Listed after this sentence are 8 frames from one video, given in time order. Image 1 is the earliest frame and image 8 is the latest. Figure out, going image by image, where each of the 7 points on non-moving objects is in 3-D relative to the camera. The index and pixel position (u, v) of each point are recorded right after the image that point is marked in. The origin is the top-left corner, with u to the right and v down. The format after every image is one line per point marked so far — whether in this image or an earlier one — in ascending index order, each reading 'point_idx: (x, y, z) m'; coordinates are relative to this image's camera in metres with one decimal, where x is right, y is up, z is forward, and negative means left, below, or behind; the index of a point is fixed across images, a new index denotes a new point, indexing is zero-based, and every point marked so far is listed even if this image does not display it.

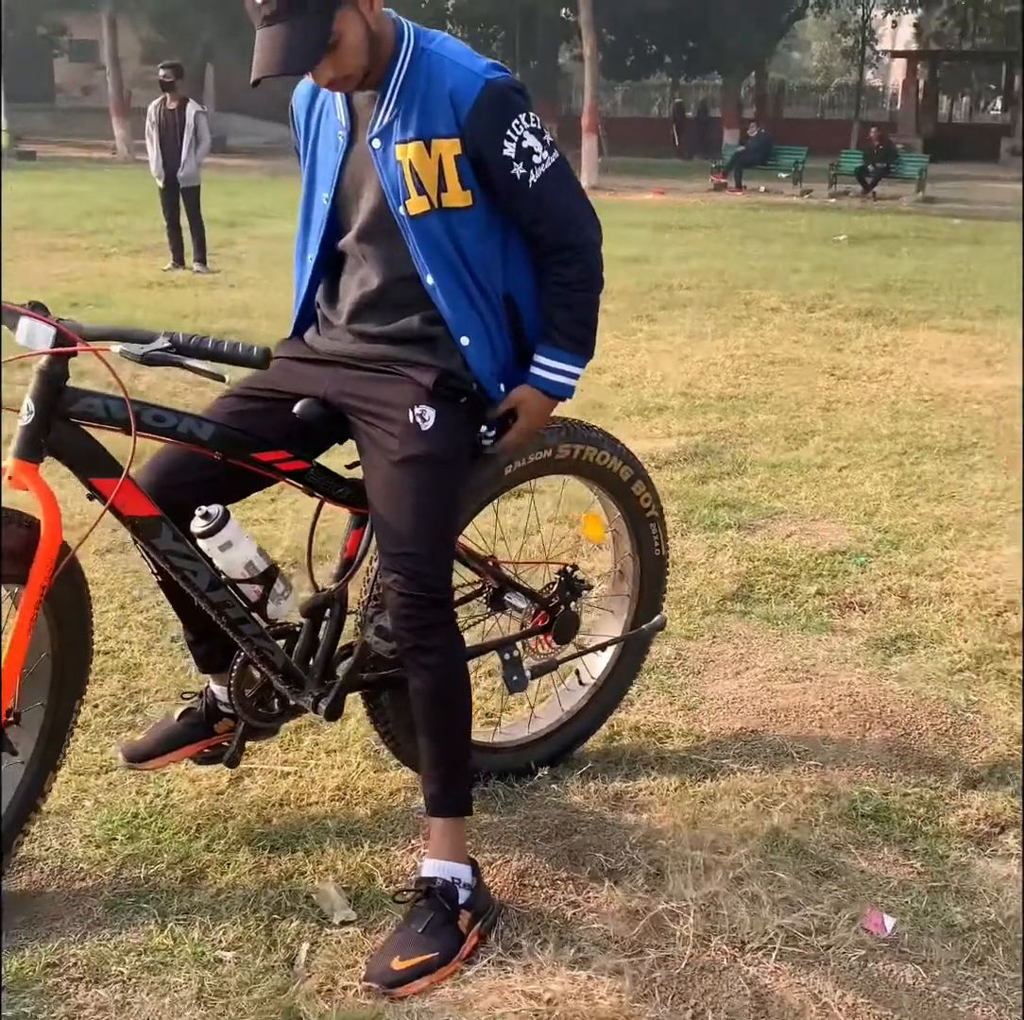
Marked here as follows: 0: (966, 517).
0: (+1.3, 0.0, +4.0) m
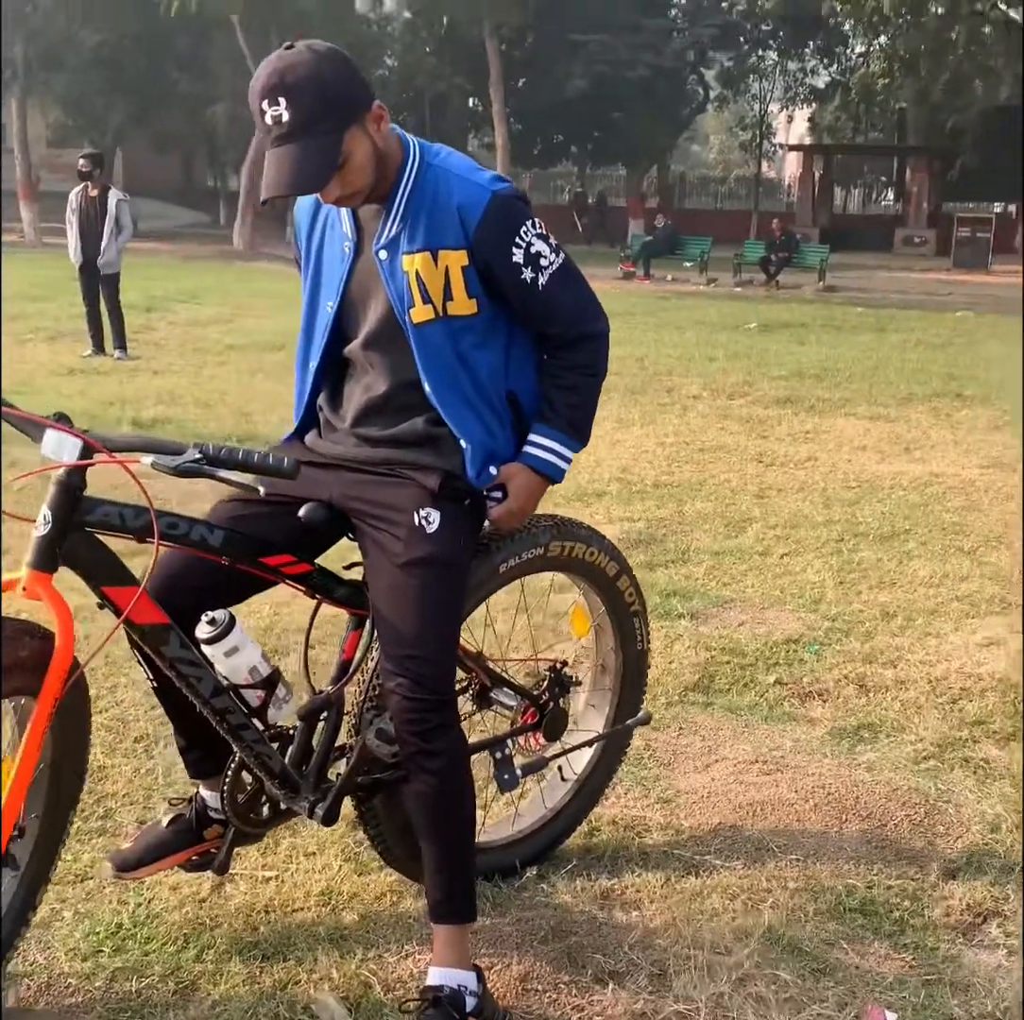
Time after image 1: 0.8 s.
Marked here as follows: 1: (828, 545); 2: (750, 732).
0: (+1.2, -0.3, +4.1) m
1: (+1.1, -0.1, +4.9) m
2: (+0.5, -0.5, +3.1) m
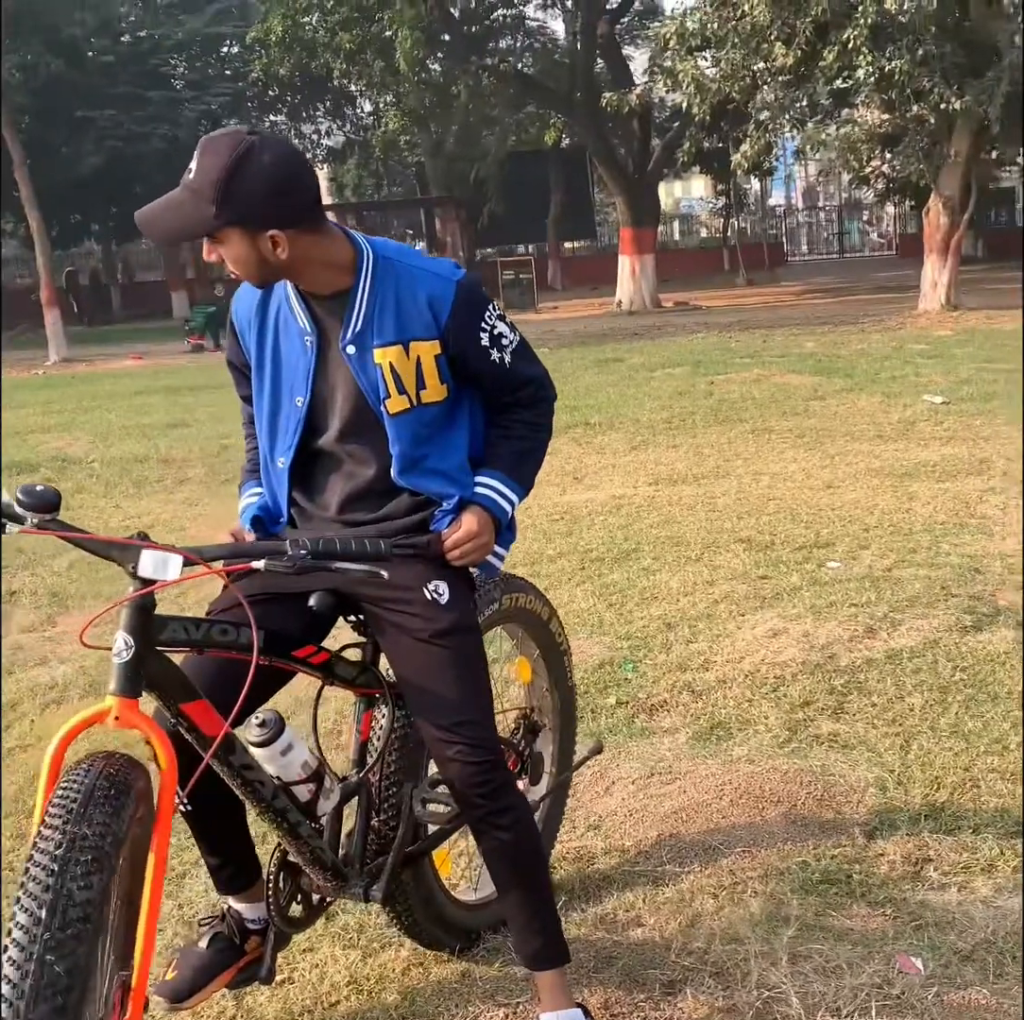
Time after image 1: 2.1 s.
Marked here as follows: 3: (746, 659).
0: (+0.5, -0.3, +4.5) m
1: (+0.2, -0.2, +5.2) m
2: (+0.3, -0.6, +3.3) m
3: (+0.6, -0.4, +3.9) m
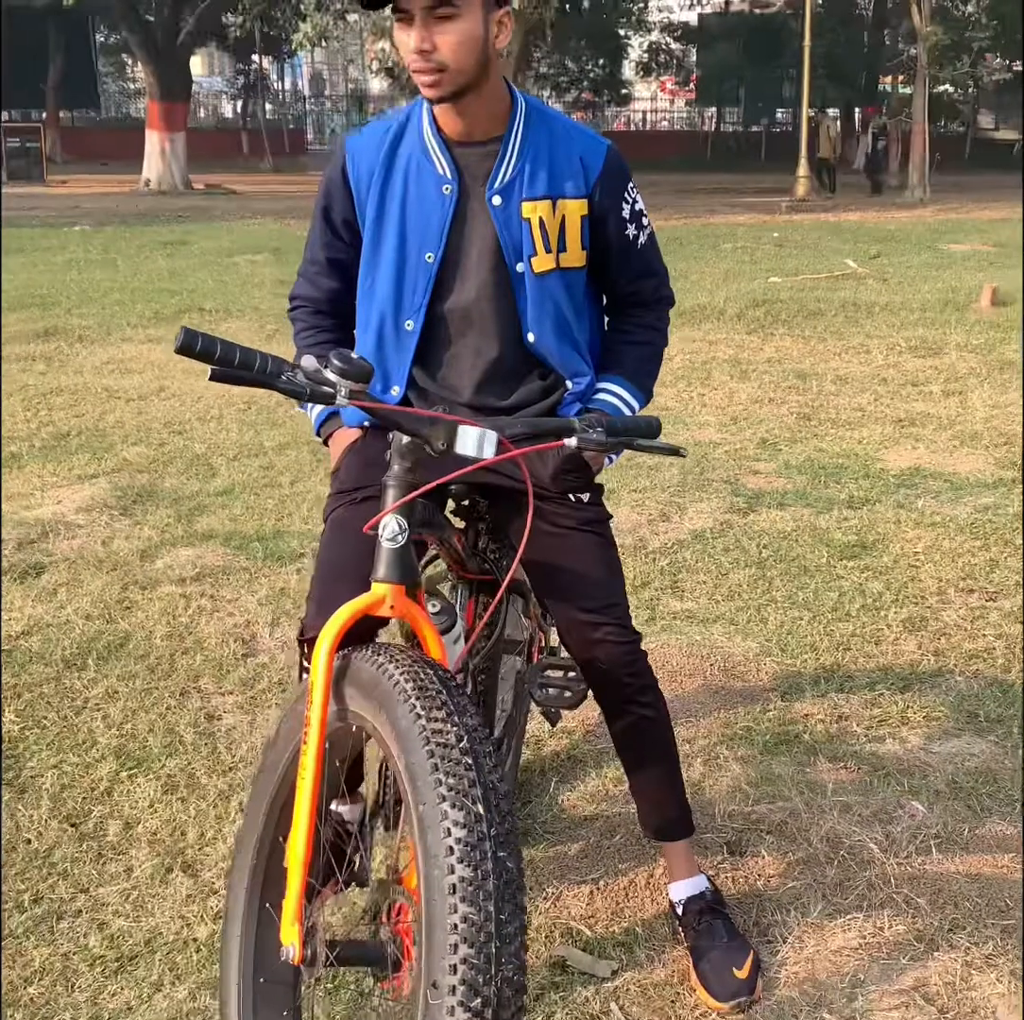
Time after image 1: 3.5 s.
0: (-0.2, 0.0, +4.5) m
1: (-0.7, +0.2, +5.1) m
2: (0.0, -0.3, +3.3) m
3: (+0.1, -0.1, +4.0) m
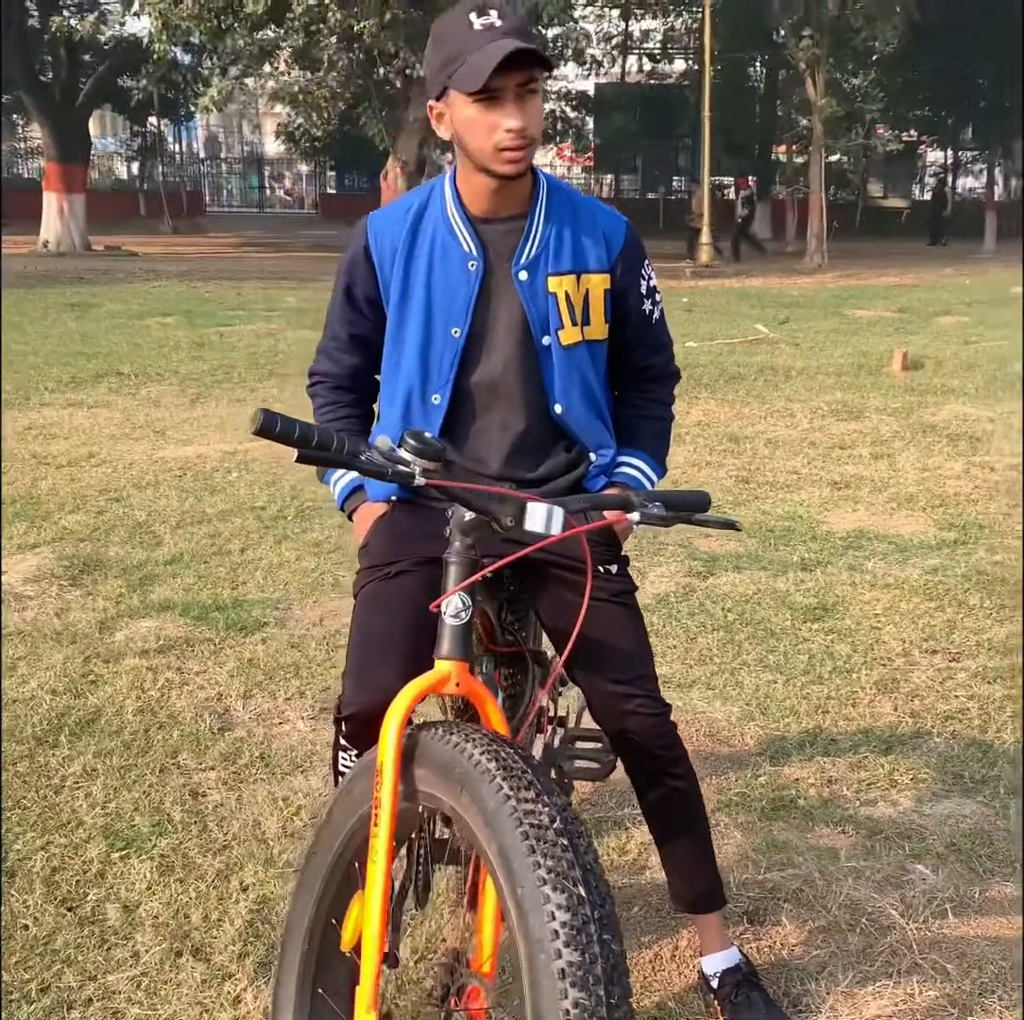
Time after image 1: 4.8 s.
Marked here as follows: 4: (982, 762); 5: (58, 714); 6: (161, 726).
0: (-0.3, -0.2, +4.5) m
1: (-0.9, -0.1, +5.1) m
2: (-0.1, -0.5, +3.3) m
3: (0.0, -0.3, +4.0) m
4: (+1.0, -0.5, +3.0) m
5: (-1.1, -0.5, +3.3) m
6: (-0.8, -0.5, +3.2) m
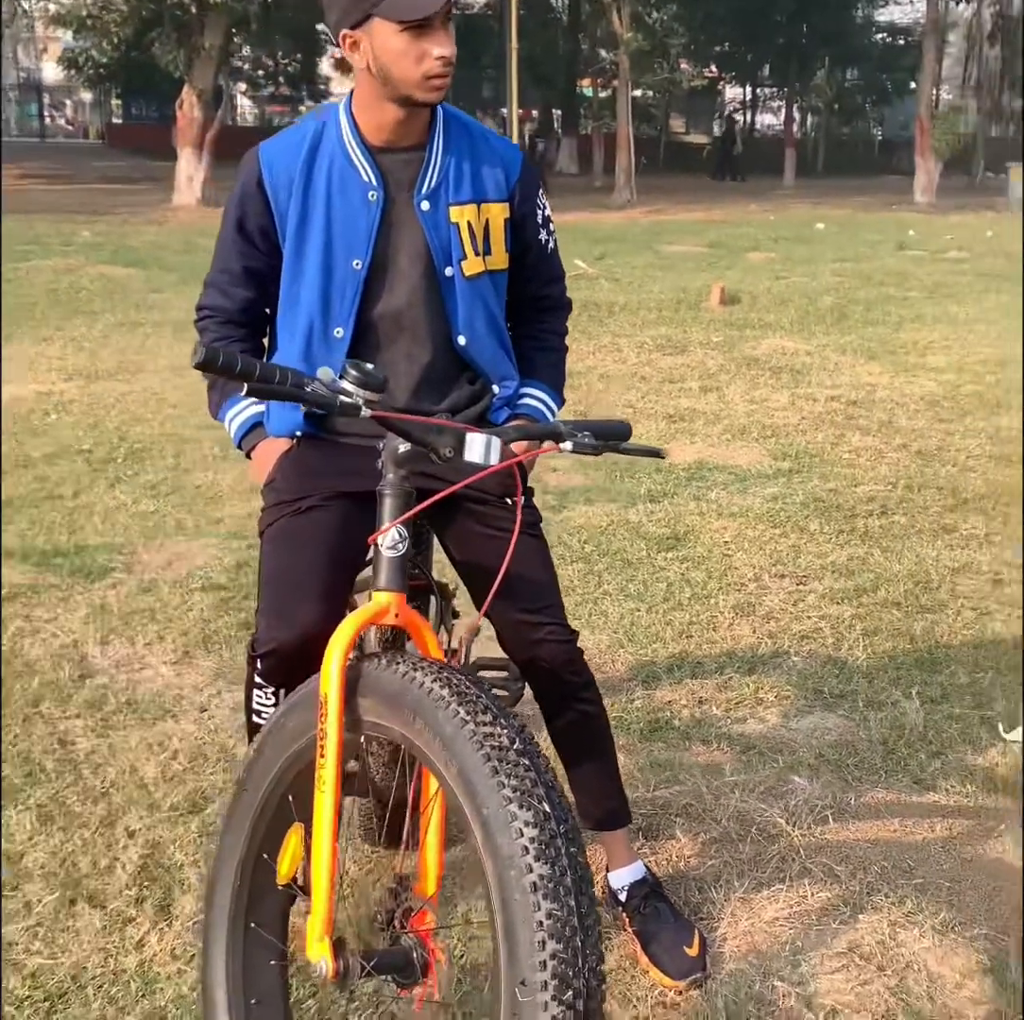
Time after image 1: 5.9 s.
0: (-0.8, 0.0, +4.5) m
1: (-1.4, +0.1, +4.9) m
2: (-0.4, -0.3, +3.3) m
3: (-0.4, -0.1, +4.0) m
4: (+0.7, -0.4, +3.1) m
5: (-1.3, -0.4, +3.2) m
6: (-1.1, -0.4, +3.2) m
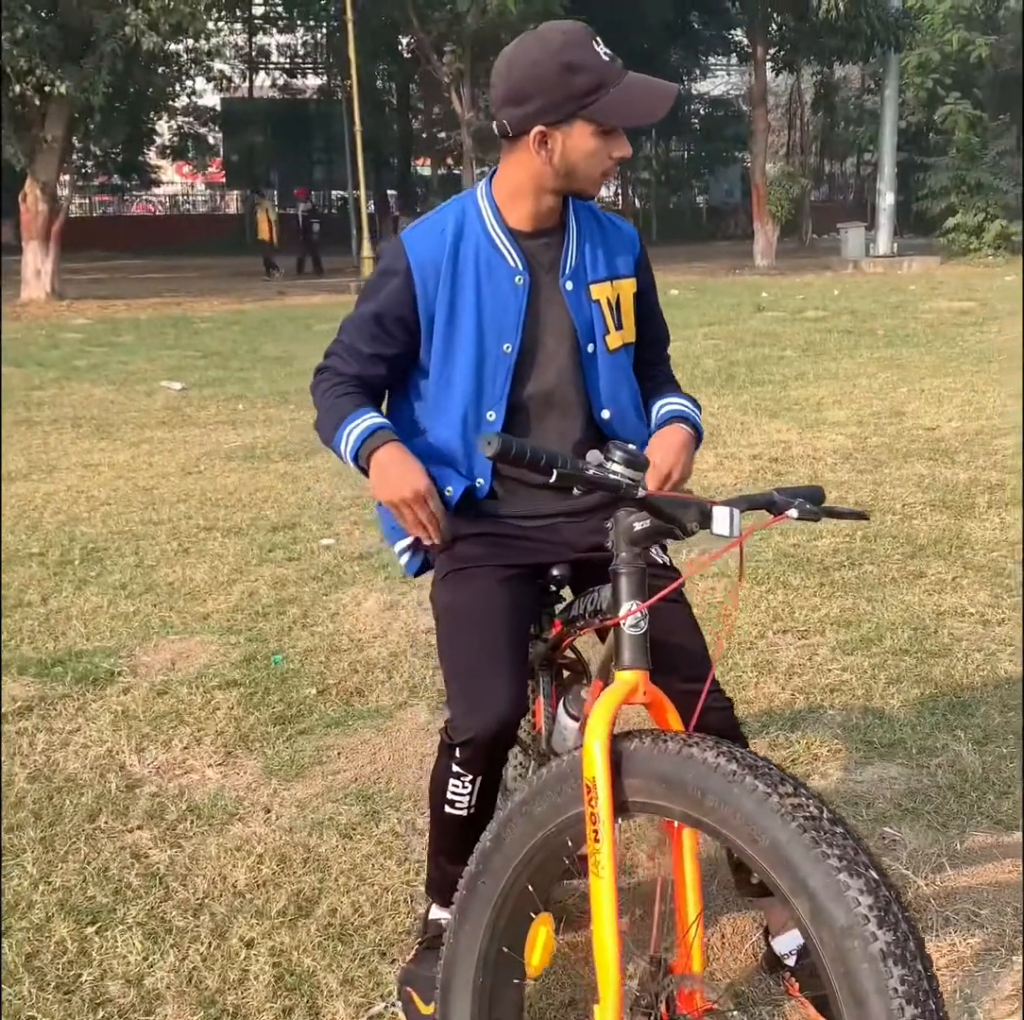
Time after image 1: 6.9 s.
0: (-0.8, -0.3, +4.4) m
1: (-1.5, -0.2, +4.8) m
2: (-0.3, -0.5, +3.3) m
3: (-0.3, -0.3, +4.0) m
4: (+0.8, -0.5, +3.2) m
5: (-1.2, -0.6, +3.0) m
6: (-1.0, -0.6, +3.0) m
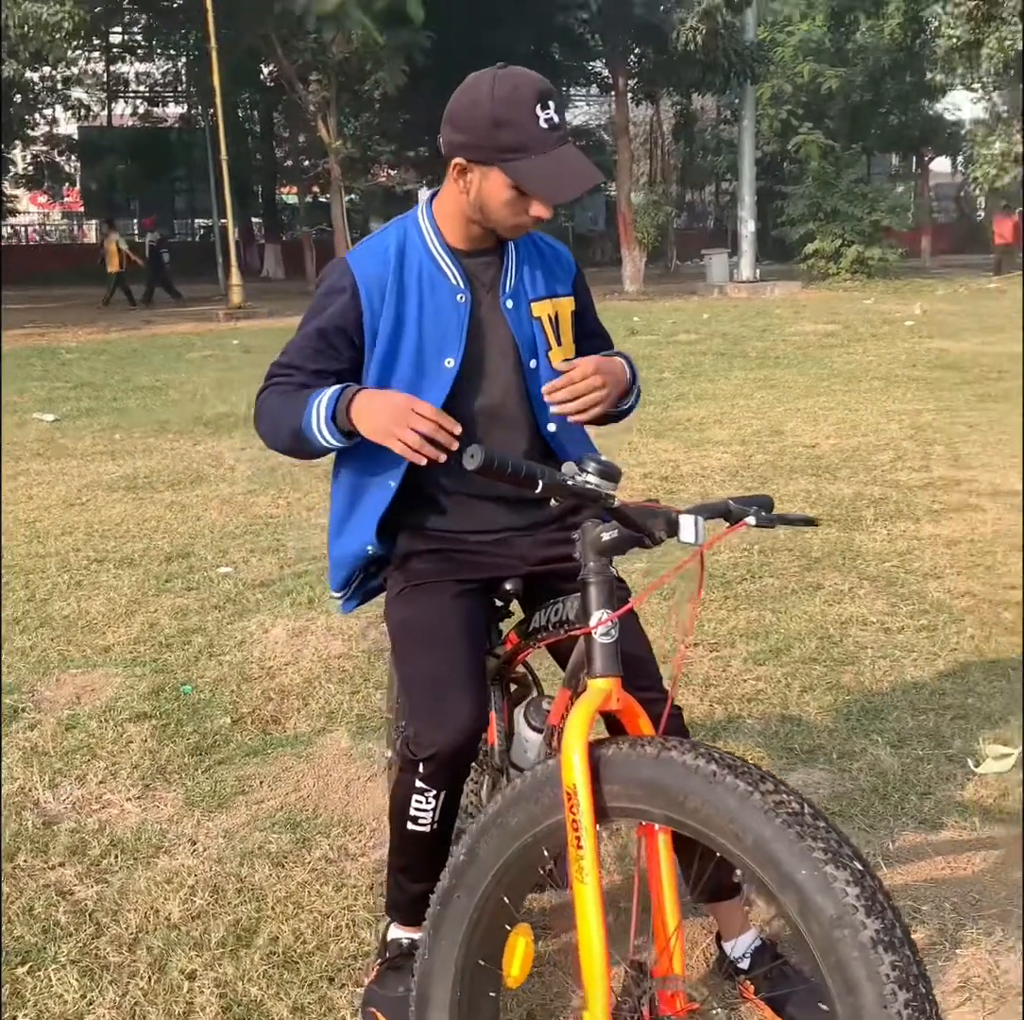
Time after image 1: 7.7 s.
0: (-1.1, -0.4, +4.3) m
1: (-1.8, -0.3, +4.6) m
2: (-0.4, -0.6, +3.2) m
3: (-0.6, -0.4, +3.9) m
4: (+0.7, -0.5, +3.3) m
5: (-1.4, -0.7, +2.9) m
6: (-1.1, -0.7, +2.9) m
